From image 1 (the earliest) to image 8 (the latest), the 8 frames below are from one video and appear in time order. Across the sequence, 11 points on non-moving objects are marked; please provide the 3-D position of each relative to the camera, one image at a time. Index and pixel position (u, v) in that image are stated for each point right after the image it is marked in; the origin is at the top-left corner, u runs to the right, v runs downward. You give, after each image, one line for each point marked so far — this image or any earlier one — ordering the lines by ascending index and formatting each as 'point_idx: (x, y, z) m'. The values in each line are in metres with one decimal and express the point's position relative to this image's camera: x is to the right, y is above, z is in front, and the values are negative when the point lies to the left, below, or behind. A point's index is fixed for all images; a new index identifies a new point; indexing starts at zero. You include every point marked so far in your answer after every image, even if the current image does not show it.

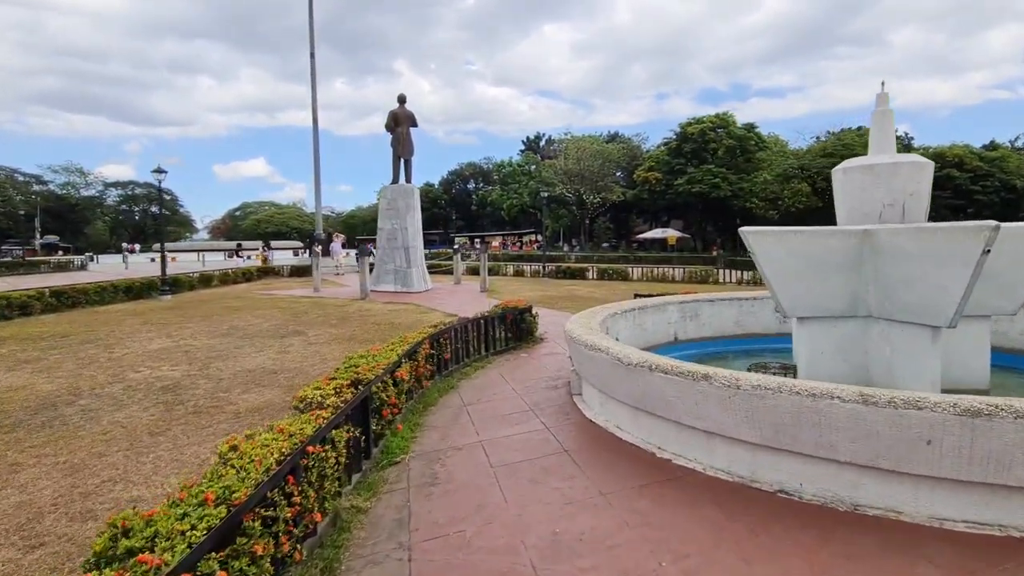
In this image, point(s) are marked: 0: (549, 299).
0: (+1.0, -0.3, +16.0) m
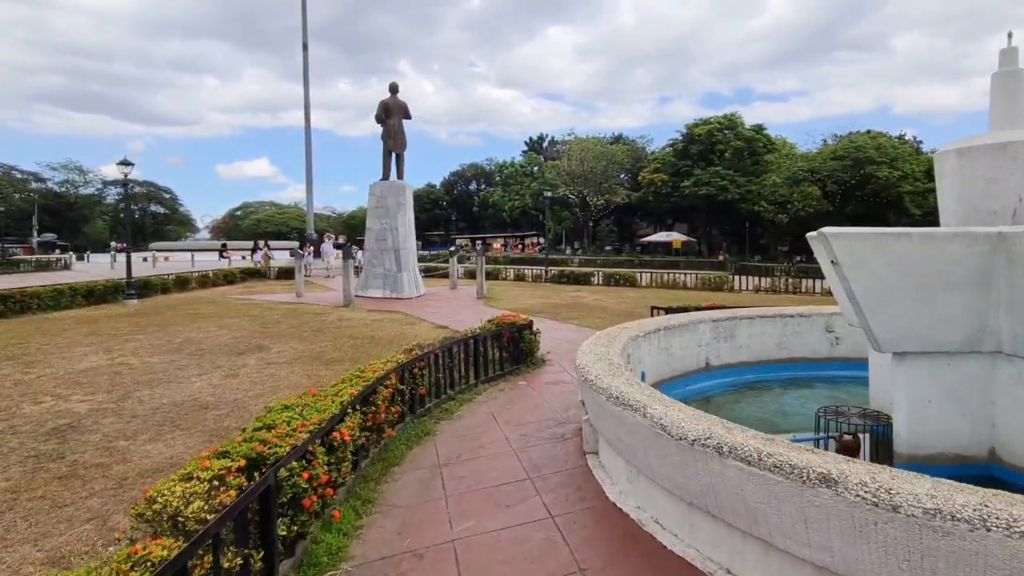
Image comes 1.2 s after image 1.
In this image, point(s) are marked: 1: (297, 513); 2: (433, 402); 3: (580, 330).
0: (+1.0, -0.5, +14.4) m
1: (-1.1, -1.2, +2.9) m
2: (-0.8, -1.2, +5.8) m
3: (+1.3, -0.8, +10.5) m
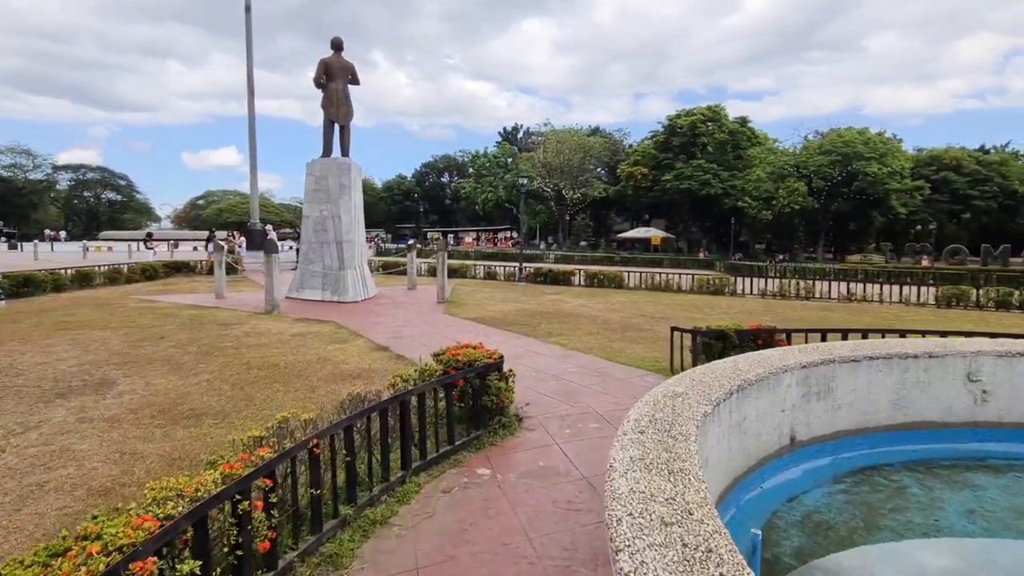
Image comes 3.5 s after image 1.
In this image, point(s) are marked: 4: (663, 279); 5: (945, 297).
0: (+0.3, -0.6, +11.7) m
1: (-1.3, -1.3, 0.0) m
2: (-1.1, -1.3, +2.9) m
3: (+0.8, -1.0, +7.7) m
4: (+5.0, +0.3, +18.3) m
5: (+10.9, -0.2, +14.1) m
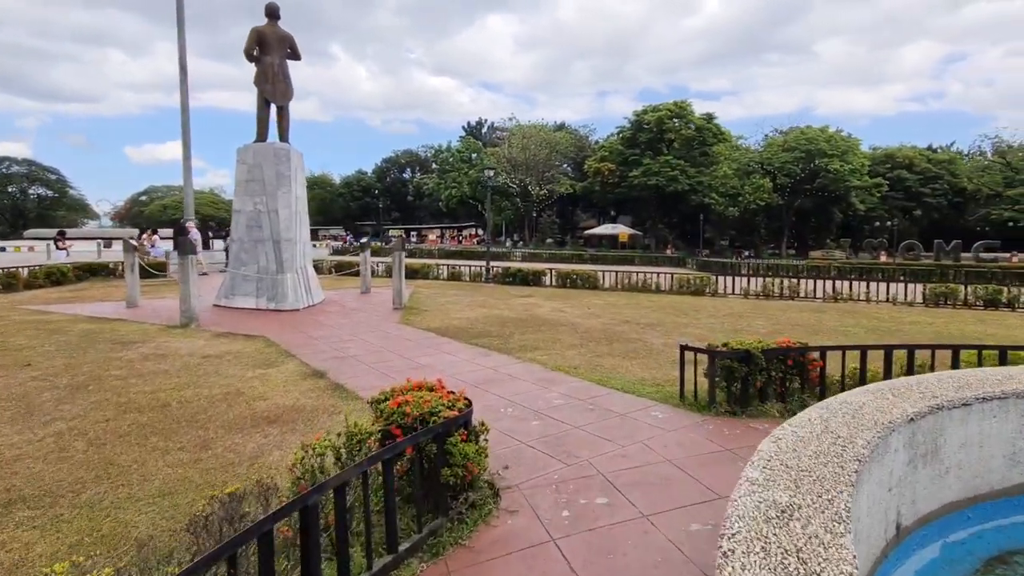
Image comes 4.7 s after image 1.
0: (-0.3, -0.7, +10.1) m
1: (-1.1, -1.5, -1.6) m
2: (-1.1, -1.5, +1.3) m
3: (+0.4, -1.1, +6.3) m
4: (+3.9, +0.3, +17.1) m
5: (+10.1, -0.1, +13.3) m
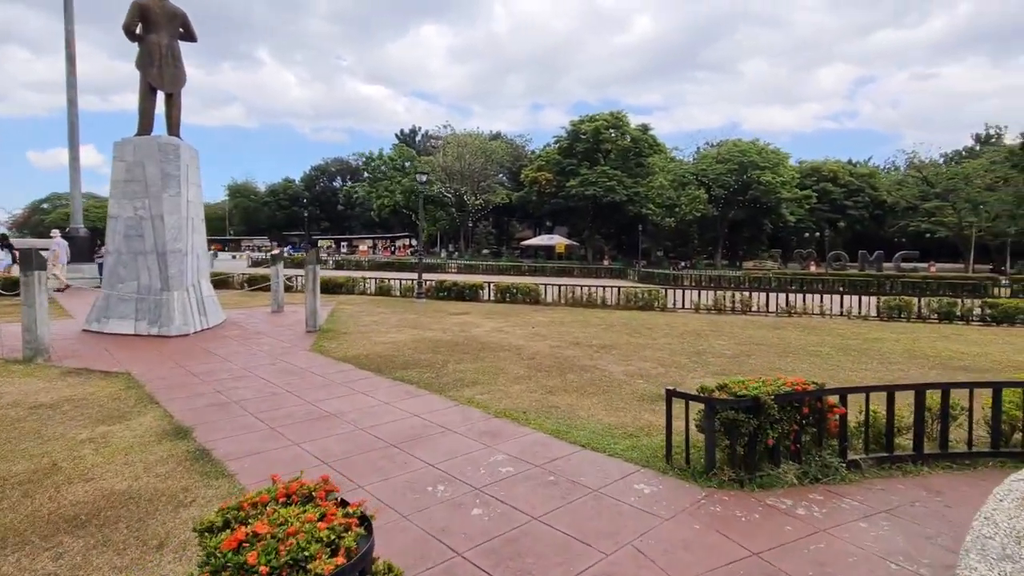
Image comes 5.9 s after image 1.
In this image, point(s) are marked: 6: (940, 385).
0: (-1.3, -1.0, +8.6) m
1: (-0.8, -1.6, -3.1) m
2: (-1.1, -1.6, -0.3) m
3: (-0.1, -1.3, +4.8) m
4: (+2.1, -0.1, +16.0) m
5: (+8.7, -0.4, +12.8) m
6: (+3.3, -0.8, +4.3) m
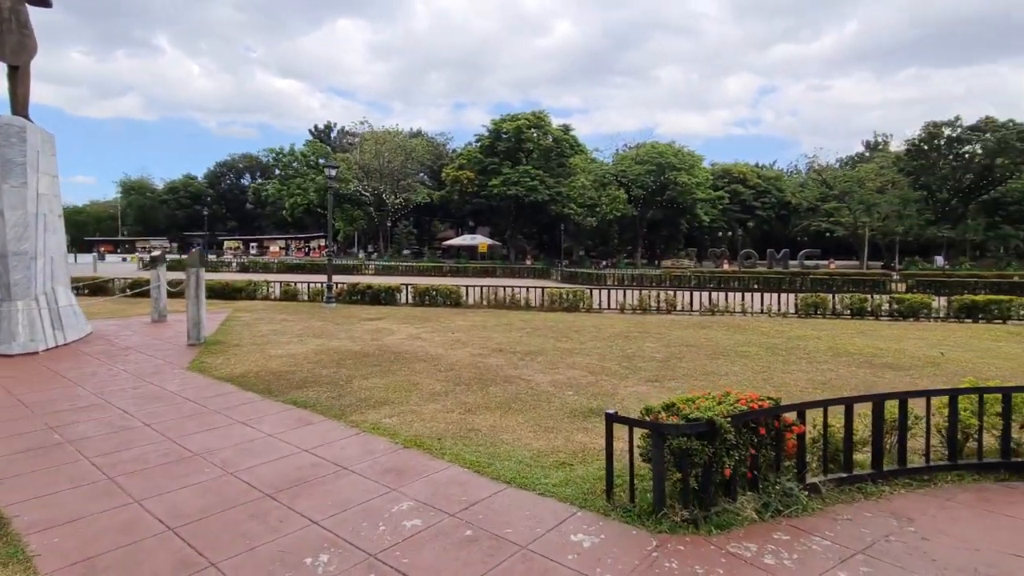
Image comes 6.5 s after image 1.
0: (-2.5, -1.0, +7.5) m
1: (-0.4, -1.6, -4.0) m
2: (-1.1, -1.7, -1.2) m
3: (-0.8, -1.3, +4.0) m
4: (-0.1, -0.1, +15.3) m
5: (+6.9, -0.4, +13.1) m
6: (+2.7, -0.7, +3.9) m
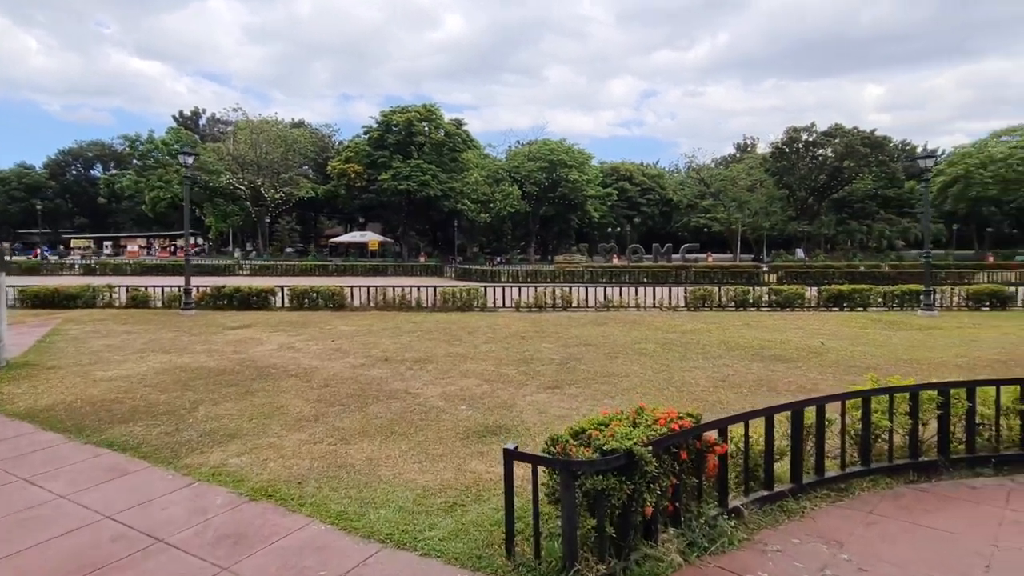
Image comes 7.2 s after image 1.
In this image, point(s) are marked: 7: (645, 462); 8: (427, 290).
0: (-3.8, -1.1, +6.2) m
1: (+0.4, -1.7, -4.8) m
2: (-0.8, -1.8, -2.1) m
3: (-1.5, -1.4, +3.0) m
4: (-2.9, -0.1, +14.3) m
5: (+4.4, -0.2, +13.4) m
6: (+2.0, -0.7, +3.6) m
7: (+0.7, -0.9, +2.8) m
8: (-2.2, 0.0, +14.7) m
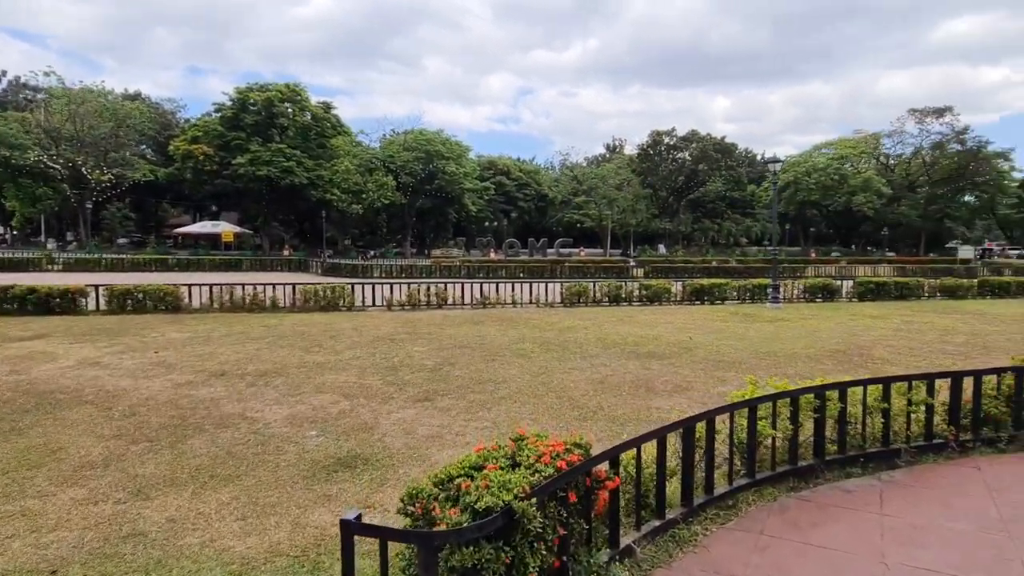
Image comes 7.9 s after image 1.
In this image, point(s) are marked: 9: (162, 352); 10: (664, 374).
0: (-5.0, -1.2, +4.6) m
1: (+1.5, -1.8, -5.2) m
2: (-0.3, -1.9, -2.9) m
3: (-2.1, -1.4, +2.0) m
4: (-5.9, -0.1, +12.6) m
5: (+1.4, -0.1, +13.3) m
6: (+1.2, -0.7, +3.3) m
7: (+0.1, -0.9, +2.2) m
8: (-5.3, 0.0, +13.2) m
9: (-4.6, -0.9, +7.4) m
10: (+2.0, -1.1, +7.2) m
